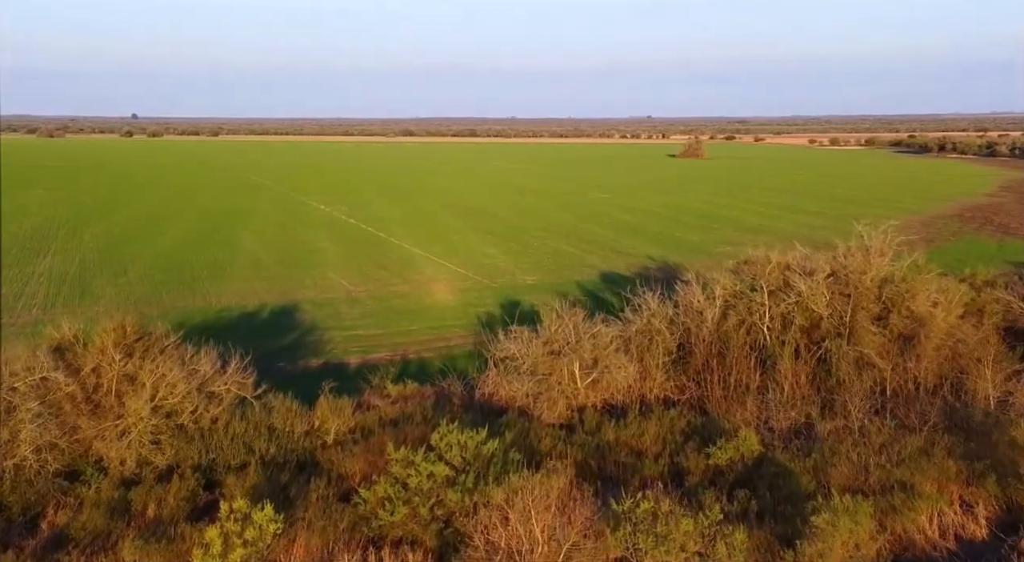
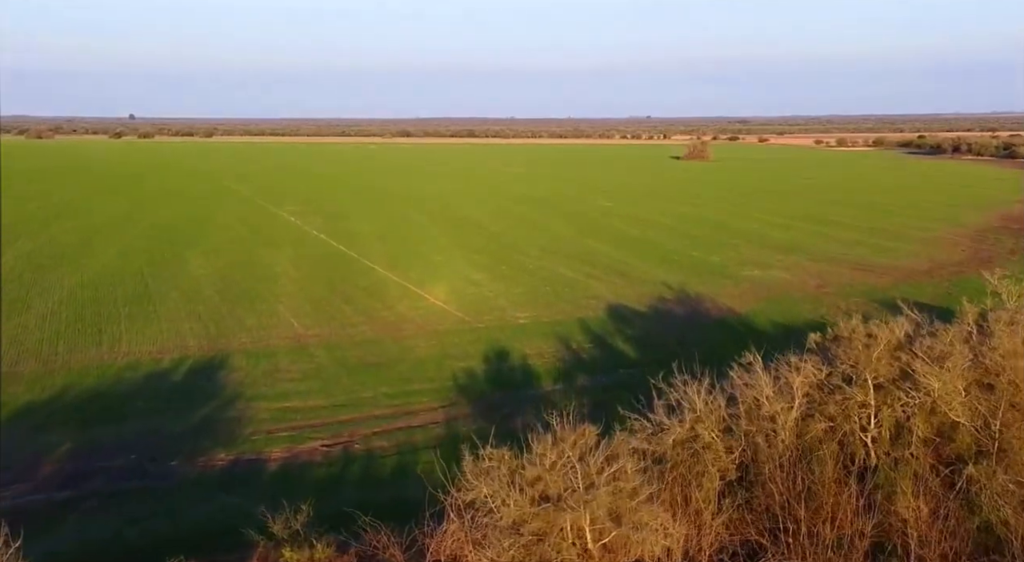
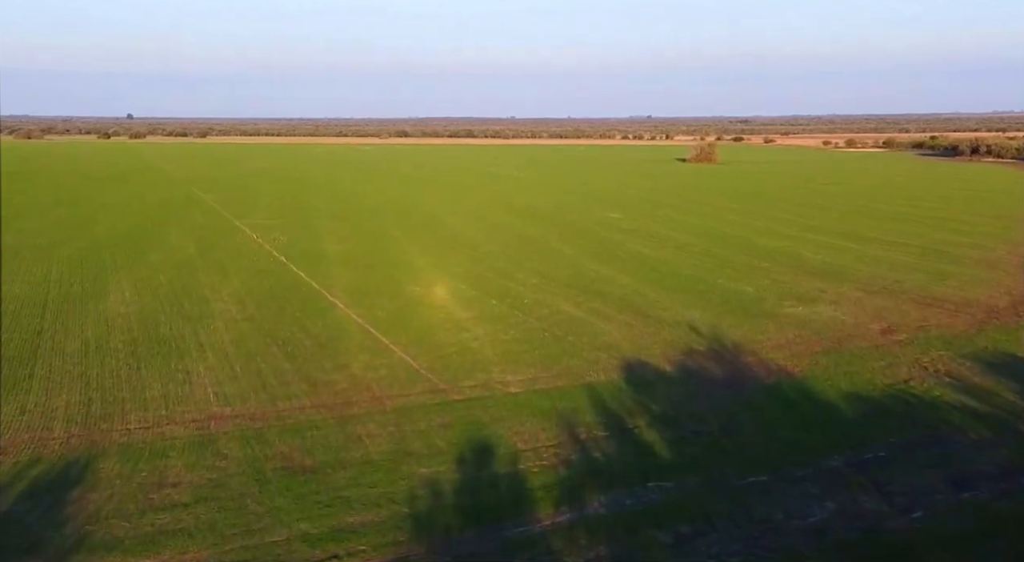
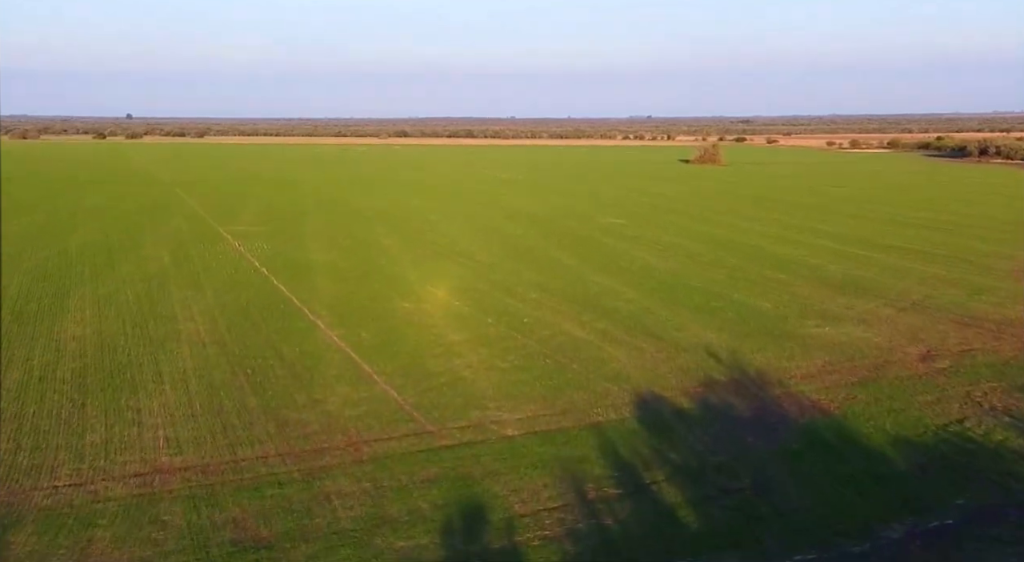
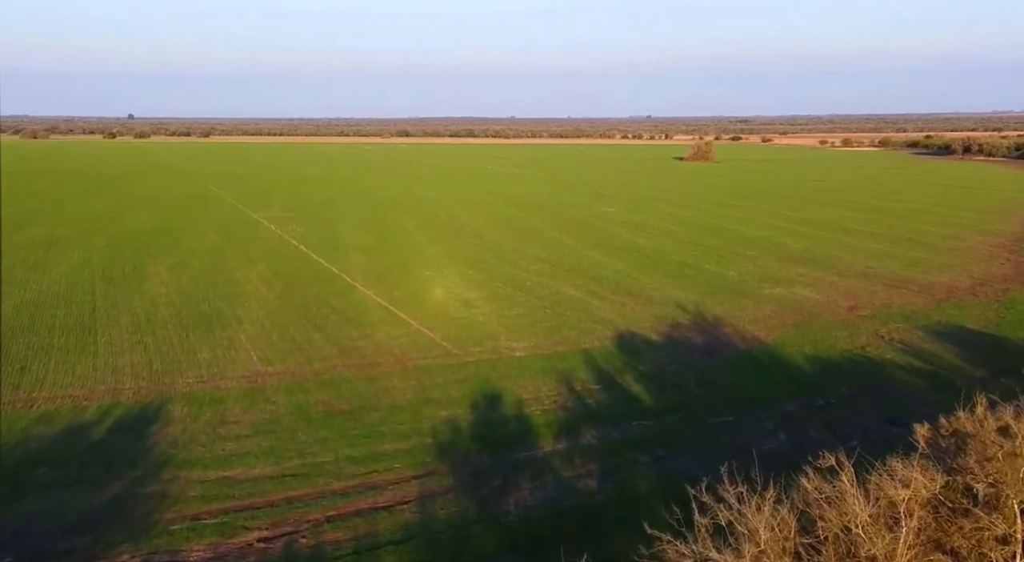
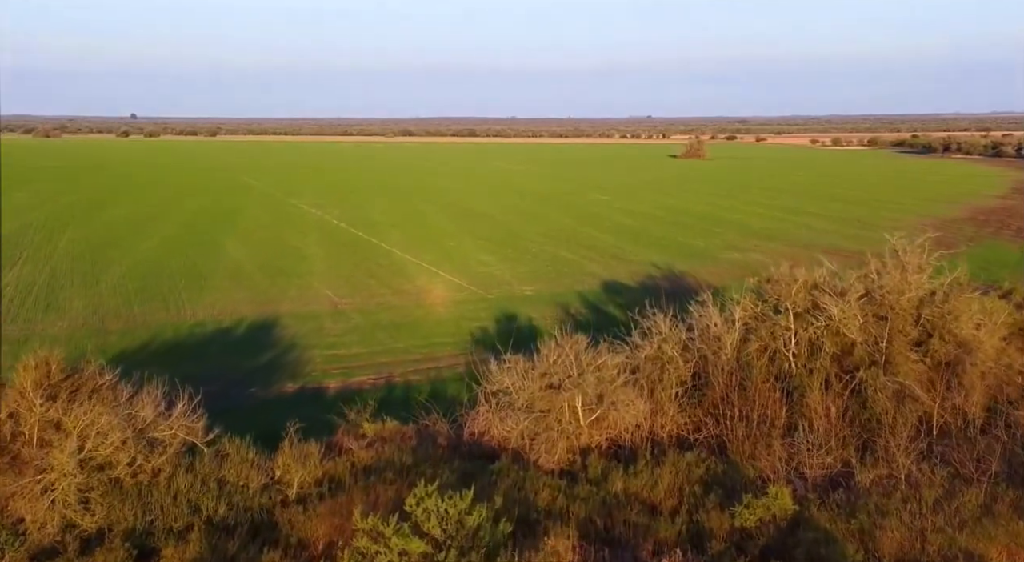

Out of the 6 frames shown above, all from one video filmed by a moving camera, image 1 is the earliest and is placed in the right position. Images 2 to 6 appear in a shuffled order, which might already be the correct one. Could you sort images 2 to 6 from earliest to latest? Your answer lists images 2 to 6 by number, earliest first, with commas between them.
6, 2, 5, 3, 4
